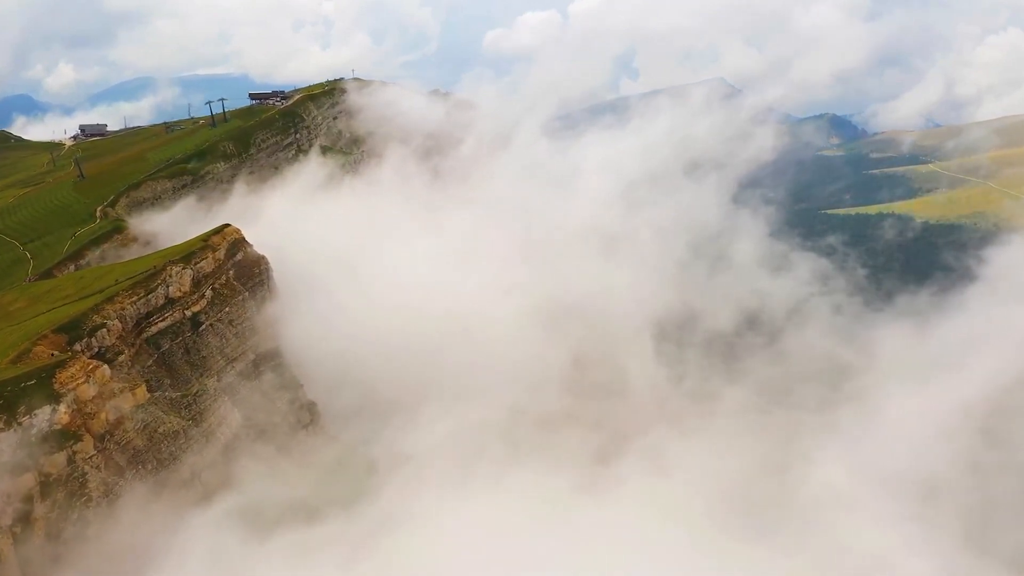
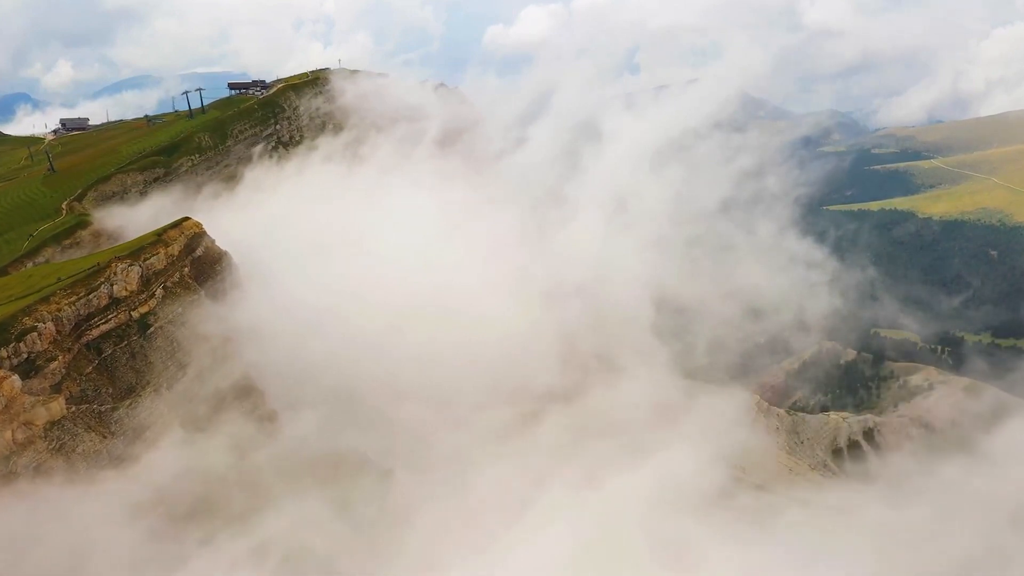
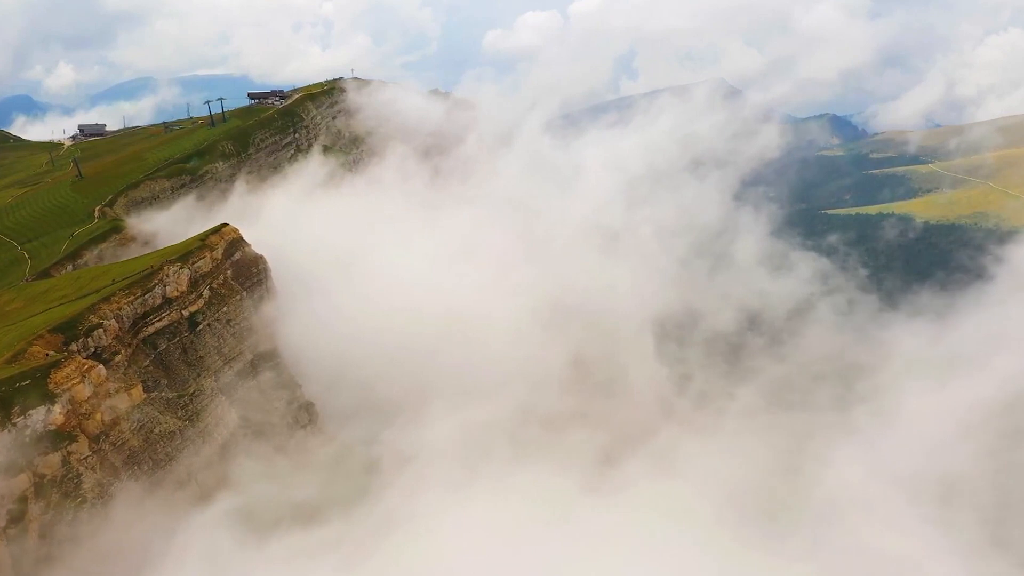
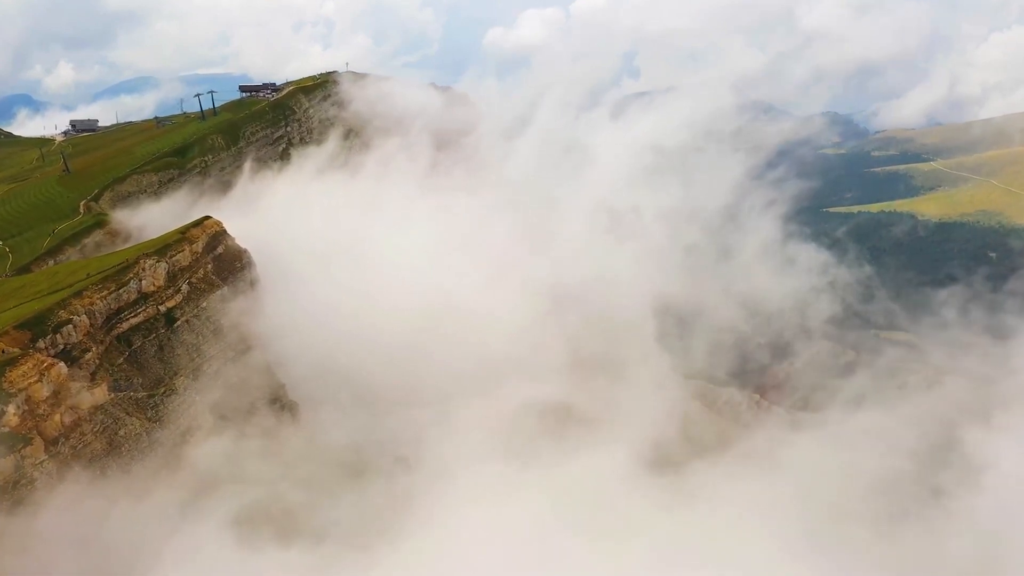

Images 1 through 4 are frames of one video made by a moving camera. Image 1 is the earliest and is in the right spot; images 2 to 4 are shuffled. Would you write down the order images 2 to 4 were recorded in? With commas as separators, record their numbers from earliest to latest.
3, 4, 2
